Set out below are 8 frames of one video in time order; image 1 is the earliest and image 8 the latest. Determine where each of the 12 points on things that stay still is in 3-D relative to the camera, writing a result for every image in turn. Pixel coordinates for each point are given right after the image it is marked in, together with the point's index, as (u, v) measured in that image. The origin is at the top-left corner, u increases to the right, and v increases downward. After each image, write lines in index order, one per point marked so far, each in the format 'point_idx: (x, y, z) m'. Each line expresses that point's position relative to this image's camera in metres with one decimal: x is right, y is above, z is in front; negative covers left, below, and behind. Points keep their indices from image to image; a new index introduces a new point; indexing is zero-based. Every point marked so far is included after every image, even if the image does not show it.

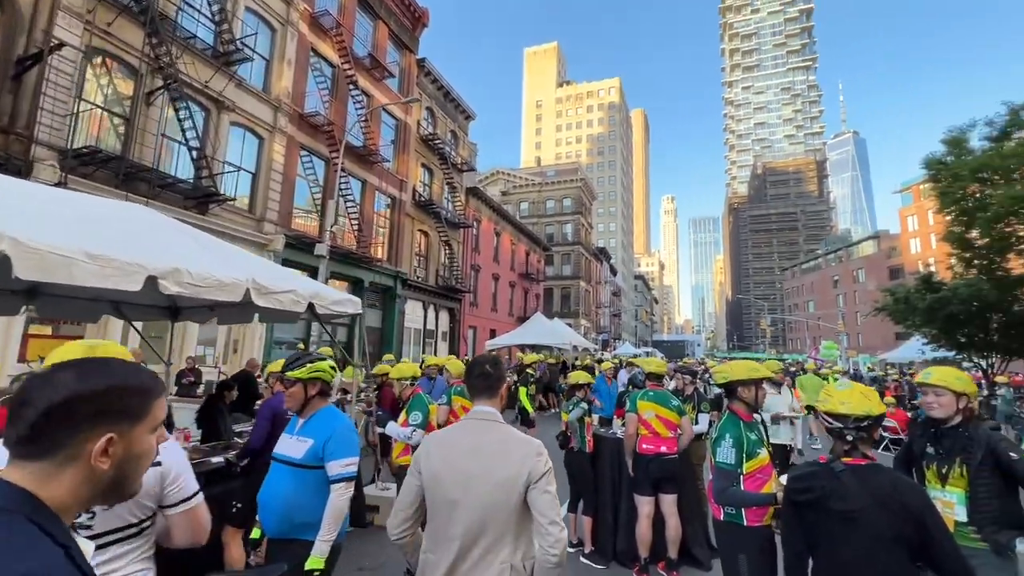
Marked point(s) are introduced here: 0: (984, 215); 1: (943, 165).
0: (+18.2, +2.8, +18.1) m
1: (+17.8, +5.1, +19.3) m
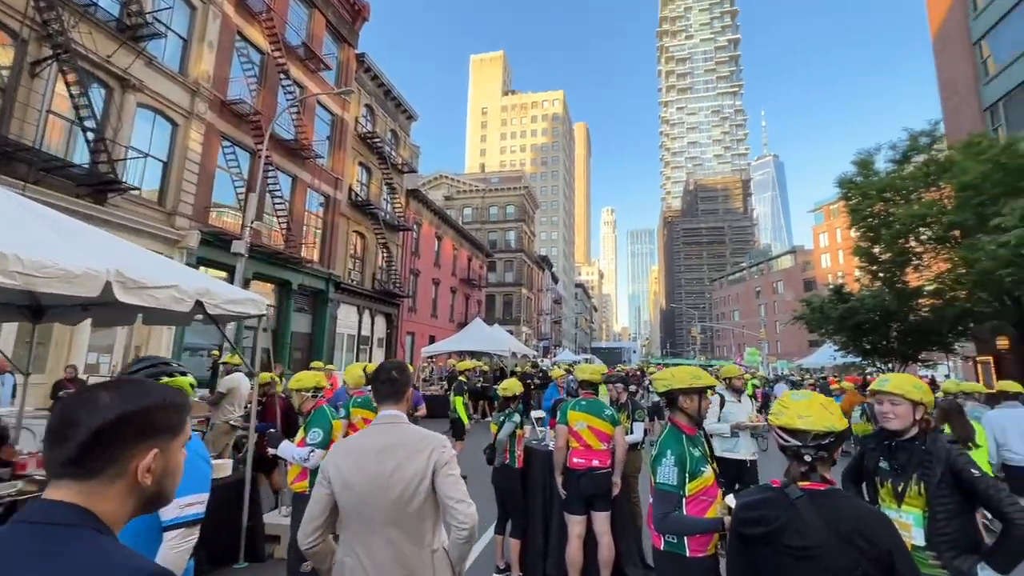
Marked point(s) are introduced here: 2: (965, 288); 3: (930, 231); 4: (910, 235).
0: (+15.7, +2.4, +19.7) m
1: (+15.3, +4.7, +20.9) m
2: (+17.3, -0.1, +18.1) m
3: (+16.6, +2.2, +18.7) m
4: (+16.1, +2.1, +19.0) m
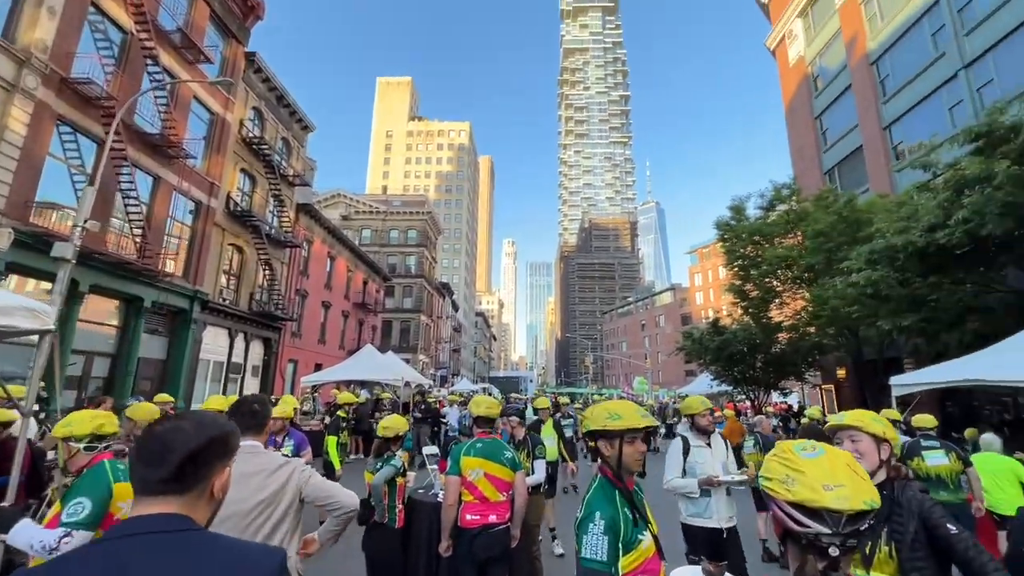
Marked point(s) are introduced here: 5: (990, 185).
0: (+11.4, +0.8, +21.9) m
1: (+10.7, +3.0, +23.1) m
2: (+13.2, -1.6, +20.4) m
3: (+12.4, +0.6, +21.1) m
4: (+11.9, +0.5, +21.3) m
5: (+10.2, +2.2, +9.9) m
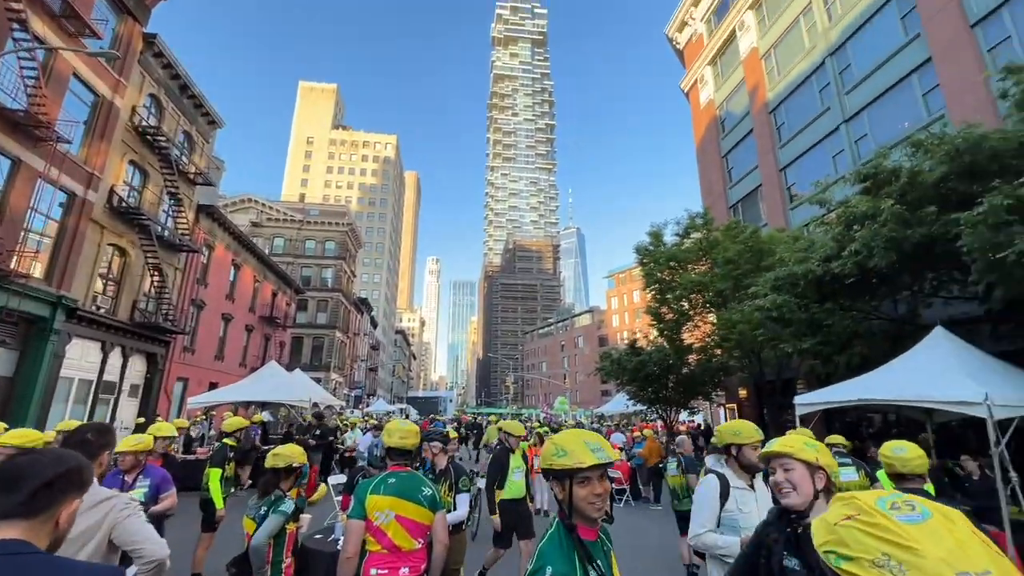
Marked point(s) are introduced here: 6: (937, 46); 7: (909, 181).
0: (+7.8, -0.3, +22.9) m
1: (+7.0, +1.9, +24.2) m
2: (+9.7, -2.7, +21.7) m
3: (+8.9, -0.5, +22.3) m
4: (+8.4, -0.6, +22.4) m
5: (+8.6, +1.6, +11.0) m
6: (+17.1, +9.7, +18.9) m
7: (+9.1, +2.5, +10.6) m
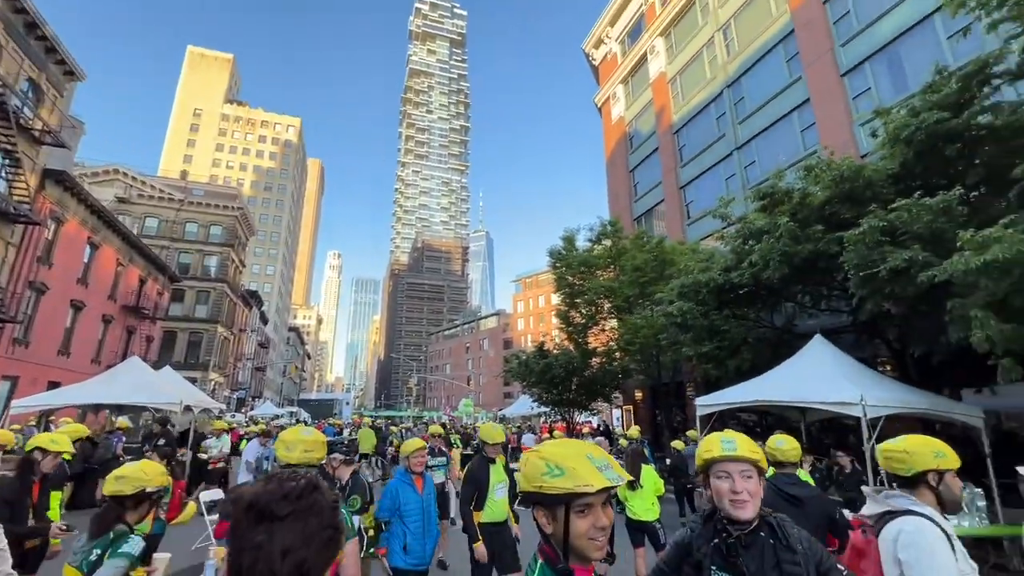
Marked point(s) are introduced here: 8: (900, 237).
0: (+3.4, -0.5, +23.5) m
1: (+2.6, +1.7, +24.6) m
2: (+5.5, -3.0, +22.6) m
3: (+4.6, -0.8, +23.1) m
4: (+4.1, -0.8, +23.1) m
5: (+6.7, +1.3, +12.0) m
6: (+13.8, +9.1, +21.5) m
7: (+7.3, +2.2, +11.7) m
8: (+7.8, +1.0, +9.4) m
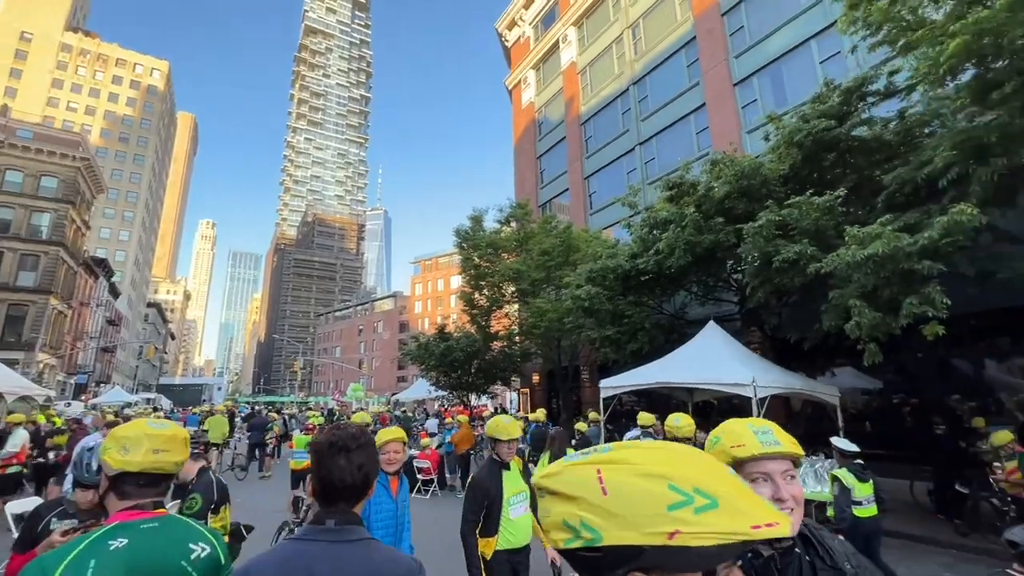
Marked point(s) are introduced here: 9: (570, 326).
0: (-1.3, +0.3, +23.1) m
1: (-2.3, +2.6, +23.9) m
2: (+0.8, -2.3, +22.7) m
3: (0.0, +0.1, +22.9) m
4: (-0.6, 0.0, +22.8) m
5: (+4.4, +1.7, +12.5) m
6: (+9.7, +9.5, +23.1) m
7: (+5.1, +2.5, +12.3) m
8: (+6.1, +1.2, +10.2) m
9: (+2.2, -1.5, +18.0) m
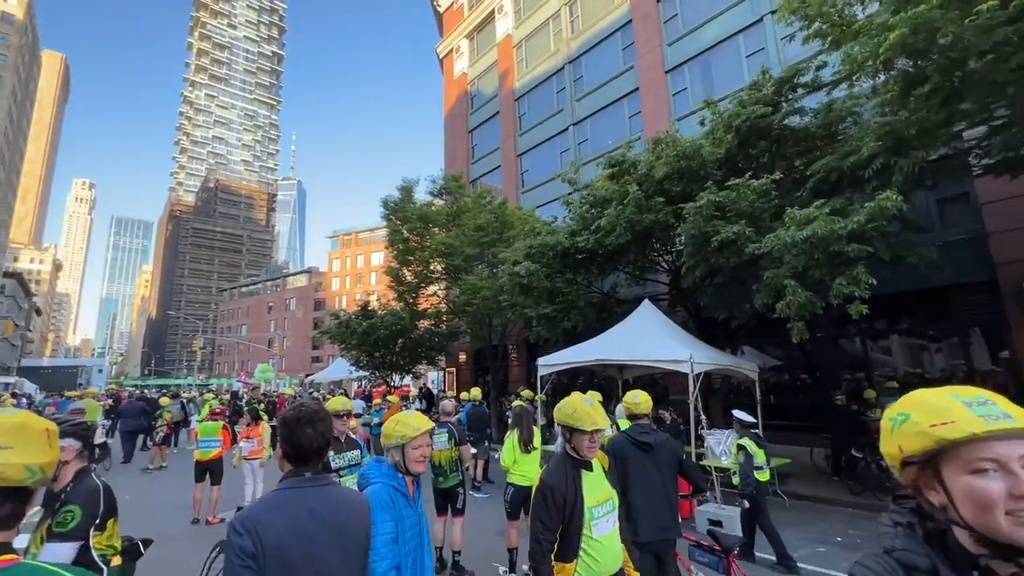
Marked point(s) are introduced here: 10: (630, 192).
0: (-4.5, +1.5, +22.0) m
1: (-5.6, +3.8, +22.5) m
2: (-2.5, -1.2, +22.1) m
3: (-3.3, +1.2, +22.1) m
4: (-3.8, +1.2, +21.9) m
5: (+2.9, +2.2, +12.5) m
6: (+6.6, +10.4, +23.4) m
7: (+3.6, +3.0, +12.4) m
8: (+4.8, +1.7, +10.5) m
9: (-0.4, -0.6, +17.7) m
10: (+3.0, +2.4, +11.9) m
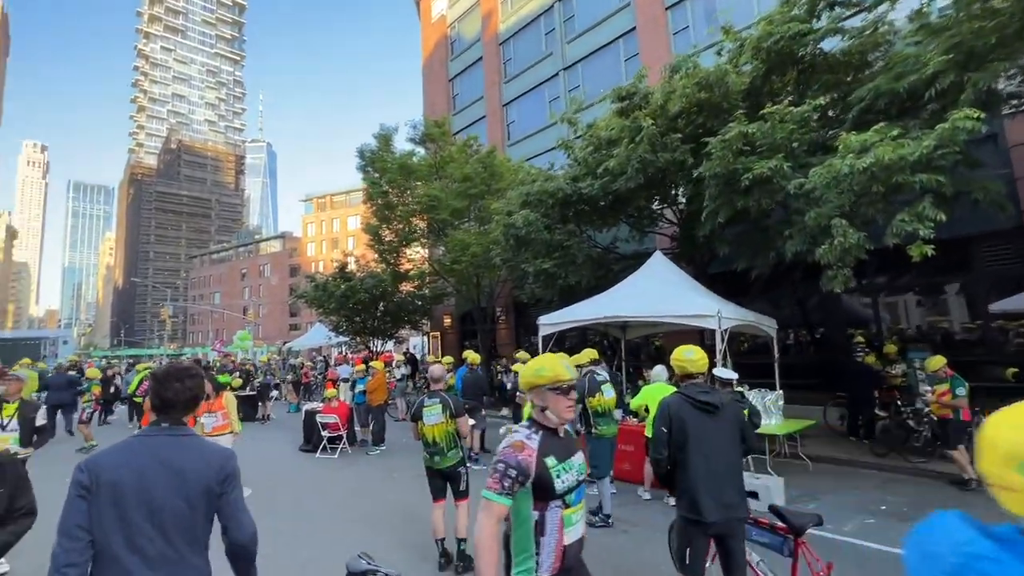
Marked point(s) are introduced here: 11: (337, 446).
0: (-5.0, +3.3, +20.3) m
1: (-6.1, +5.7, +20.6) m
2: (-3.0, +0.7, +20.7) m
3: (-3.8, +3.0, +20.5) m
4: (-4.3, +3.0, +20.3) m
5: (+2.8, +3.4, +11.1) m
6: (+6.0, +12.4, +21.6) m
7: (+3.5, +4.2, +11.0) m
8: (+4.8, +2.7, +9.2) m
9: (-0.7, +0.9, +16.3) m
10: (+2.9, +3.6, +10.5) m
11: (-4.4, -4.0, +11.9) m
